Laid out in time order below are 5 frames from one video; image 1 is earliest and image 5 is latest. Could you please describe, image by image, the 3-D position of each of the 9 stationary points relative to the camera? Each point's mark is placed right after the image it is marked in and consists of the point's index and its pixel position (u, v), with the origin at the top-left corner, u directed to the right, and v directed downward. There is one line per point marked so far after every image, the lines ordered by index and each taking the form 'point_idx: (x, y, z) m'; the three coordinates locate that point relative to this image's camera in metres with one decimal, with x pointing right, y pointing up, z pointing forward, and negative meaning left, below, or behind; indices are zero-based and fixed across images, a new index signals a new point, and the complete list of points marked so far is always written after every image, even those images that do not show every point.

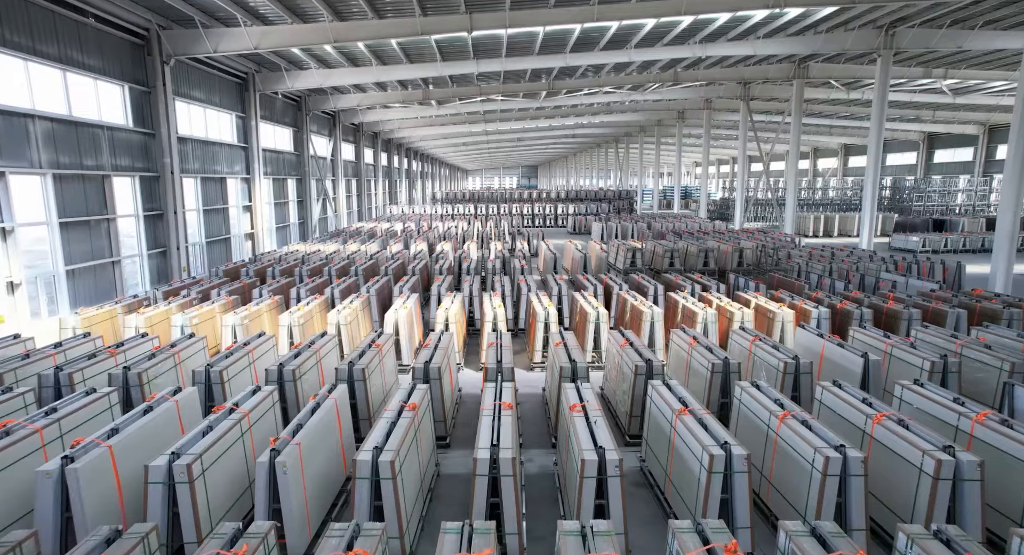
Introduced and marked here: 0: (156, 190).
0: (-8.8, +2.2, +12.9) m
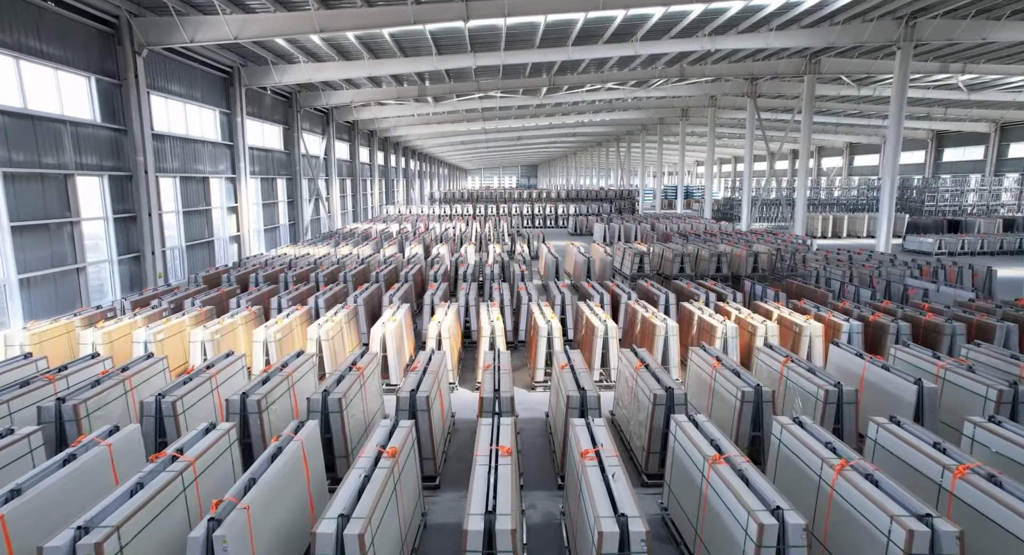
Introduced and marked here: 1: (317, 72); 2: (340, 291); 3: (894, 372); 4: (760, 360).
0: (-8.8, +2.0, +12.0) m
1: (-6.2, +6.5, +16.6) m
2: (-4.0, -0.3, +12.0) m
3: (+4.5, -1.1, +6.1) m
4: (+3.5, -1.2, +7.4) m
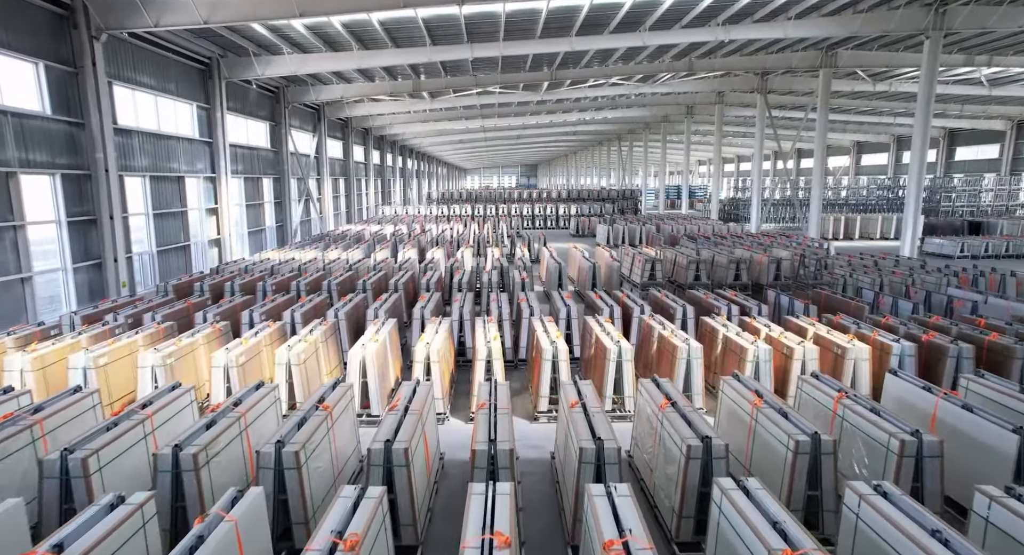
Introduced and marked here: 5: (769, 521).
0: (-8.9, +1.8, +10.8) m
1: (-6.2, +6.3, +15.4) m
2: (-4.0, -0.5, +10.8) m
3: (+4.5, -1.3, +5.0) m
4: (+3.5, -1.4, +6.3) m
5: (+1.8, -1.7, +3.7) m
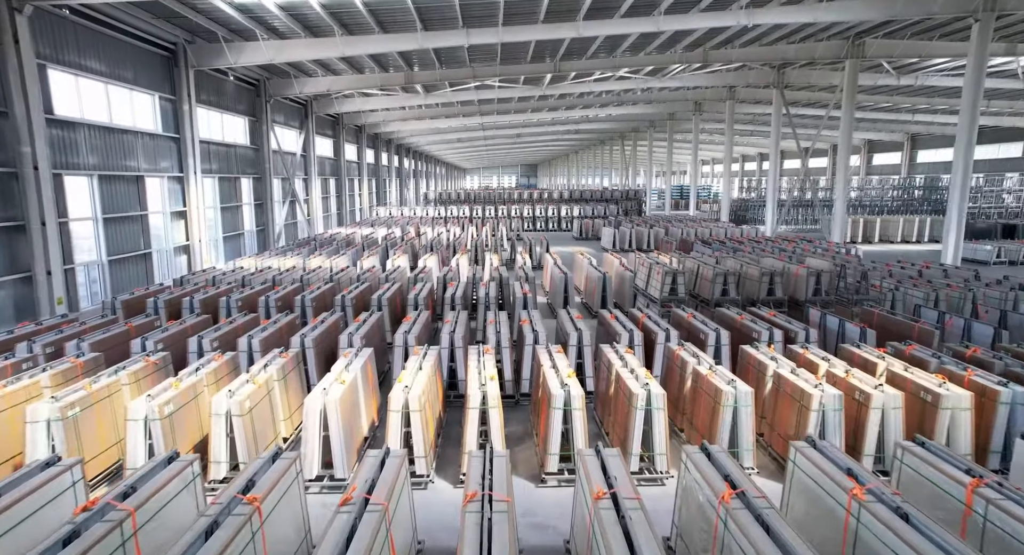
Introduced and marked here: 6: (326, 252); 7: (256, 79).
0: (-8.8, +1.5, +9.2) m
1: (-6.2, +6.0, +13.8) m
2: (-4.0, -0.8, +9.2) m
3: (+4.5, -1.6, +3.4) m
4: (+3.6, -1.7, +4.7) m
5: (+1.9, -2.0, +2.1) m
6: (-6.6, +0.9, +18.4) m
7: (-9.3, +7.2, +18.7) m
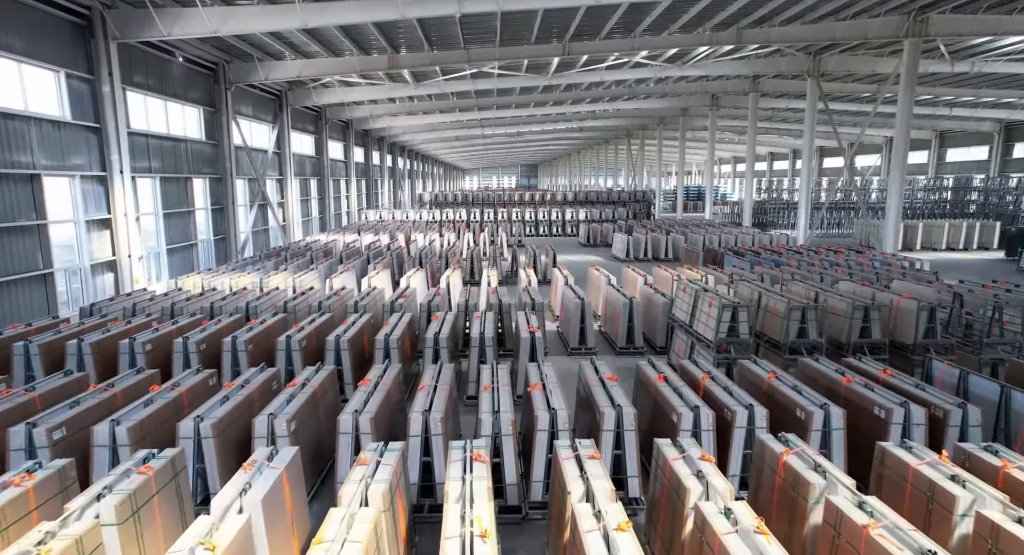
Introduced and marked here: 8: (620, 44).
0: (-8.8, +1.0, +6.3) m
1: (-6.2, +5.5, +11.0) m
2: (-3.9, -1.4, +6.3) m
3: (+4.6, -2.2, +0.5) m
4: (+3.6, -2.2, +1.8) m
5: (+1.9, -2.6, -0.8) m
6: (-6.5, +0.3, +15.5) m
7: (-9.2, +6.6, +15.9) m
8: (+3.5, +7.5, +16.7) m
